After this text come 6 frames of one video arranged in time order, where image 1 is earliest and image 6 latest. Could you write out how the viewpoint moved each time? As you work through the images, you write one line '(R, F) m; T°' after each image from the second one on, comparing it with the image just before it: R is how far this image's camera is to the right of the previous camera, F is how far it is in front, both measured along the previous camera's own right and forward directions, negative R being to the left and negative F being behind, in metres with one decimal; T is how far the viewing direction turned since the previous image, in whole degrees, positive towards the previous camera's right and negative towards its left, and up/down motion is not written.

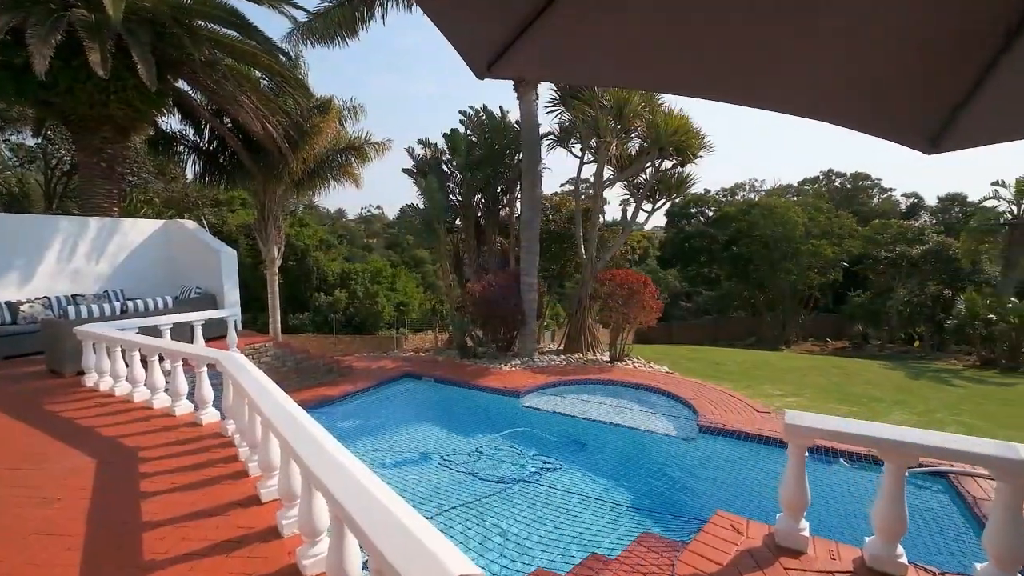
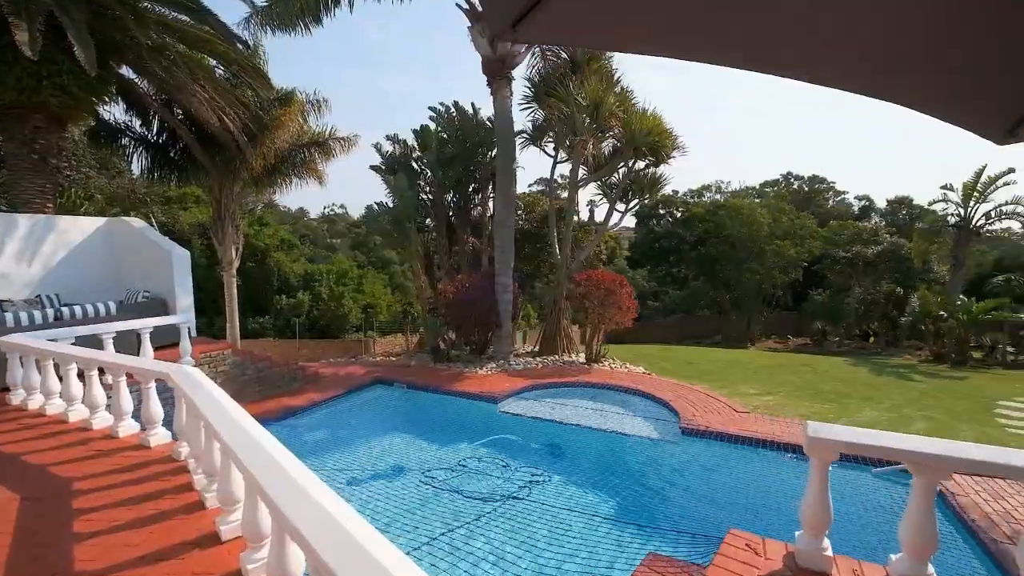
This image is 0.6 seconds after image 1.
(-0.2, +0.3) m; +4°
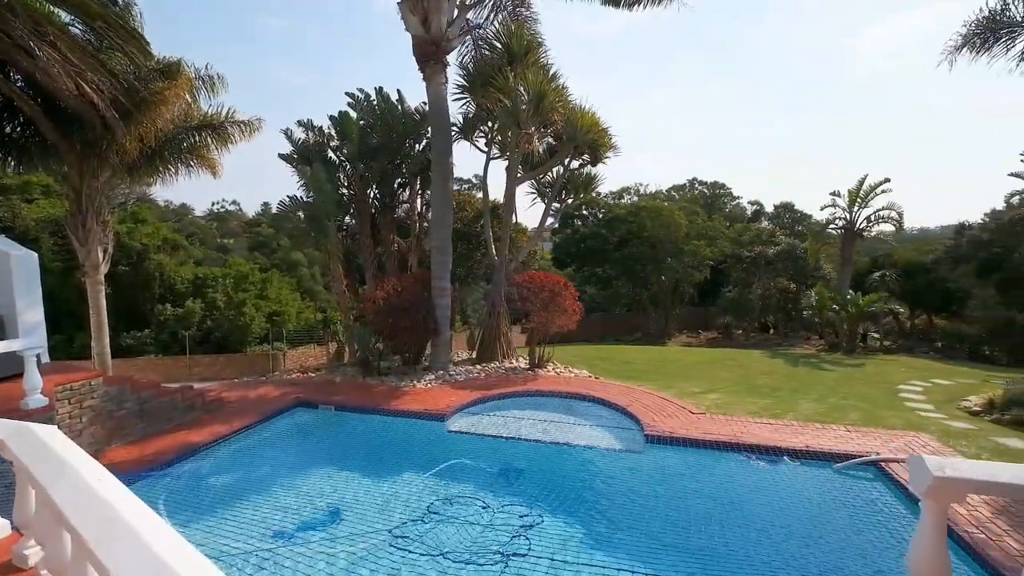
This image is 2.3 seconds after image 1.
(-0.5, +0.7) m; +11°
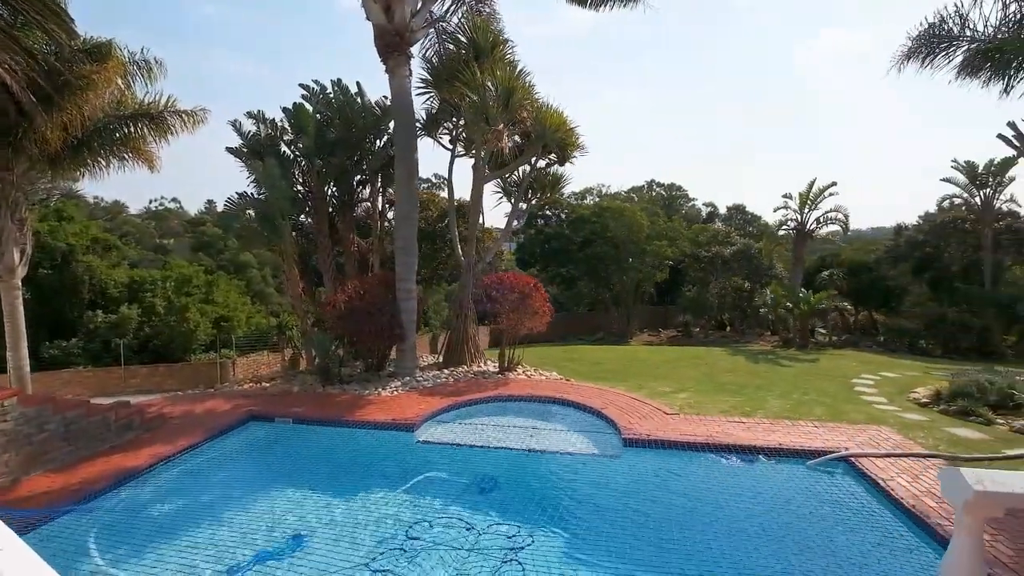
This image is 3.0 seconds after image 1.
(-0.2, +0.3) m; +5°
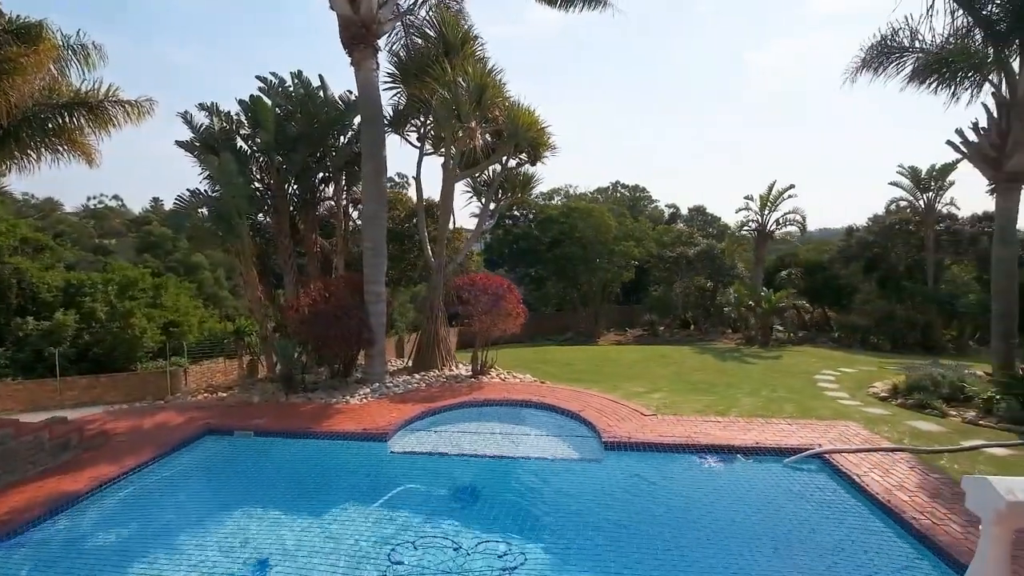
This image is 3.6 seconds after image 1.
(-0.2, +0.2) m; +4°
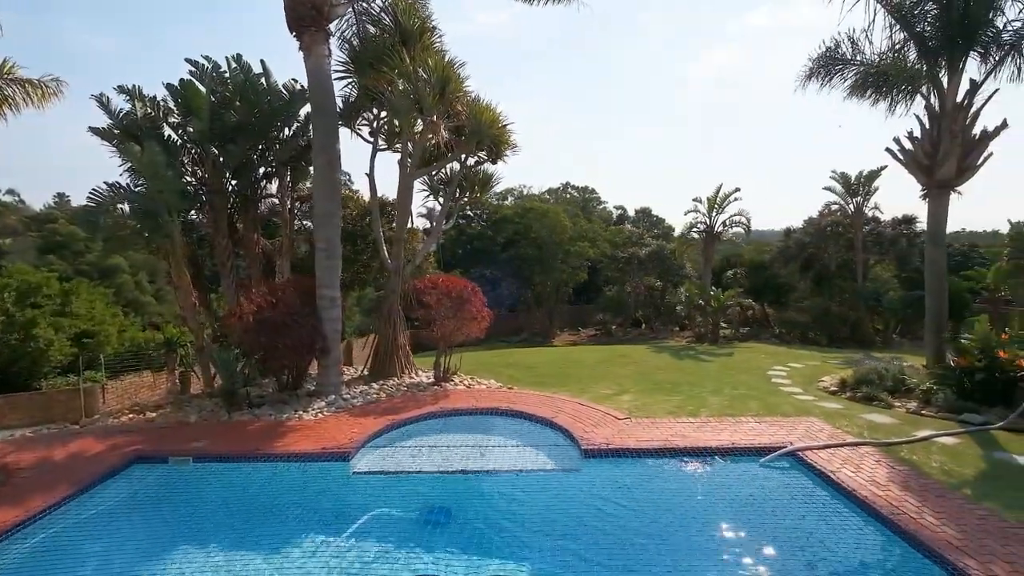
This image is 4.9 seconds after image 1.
(-0.3, +0.3) m; +7°
